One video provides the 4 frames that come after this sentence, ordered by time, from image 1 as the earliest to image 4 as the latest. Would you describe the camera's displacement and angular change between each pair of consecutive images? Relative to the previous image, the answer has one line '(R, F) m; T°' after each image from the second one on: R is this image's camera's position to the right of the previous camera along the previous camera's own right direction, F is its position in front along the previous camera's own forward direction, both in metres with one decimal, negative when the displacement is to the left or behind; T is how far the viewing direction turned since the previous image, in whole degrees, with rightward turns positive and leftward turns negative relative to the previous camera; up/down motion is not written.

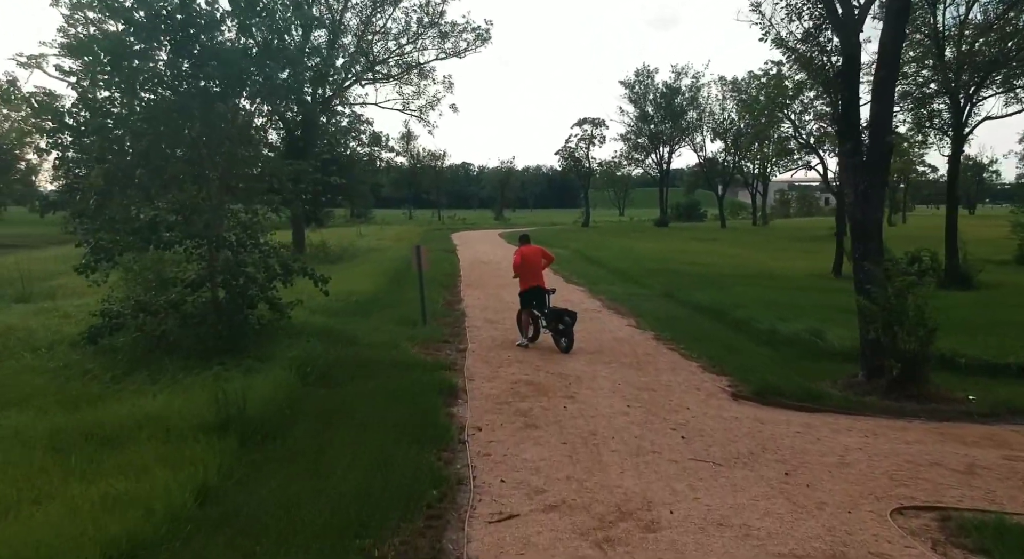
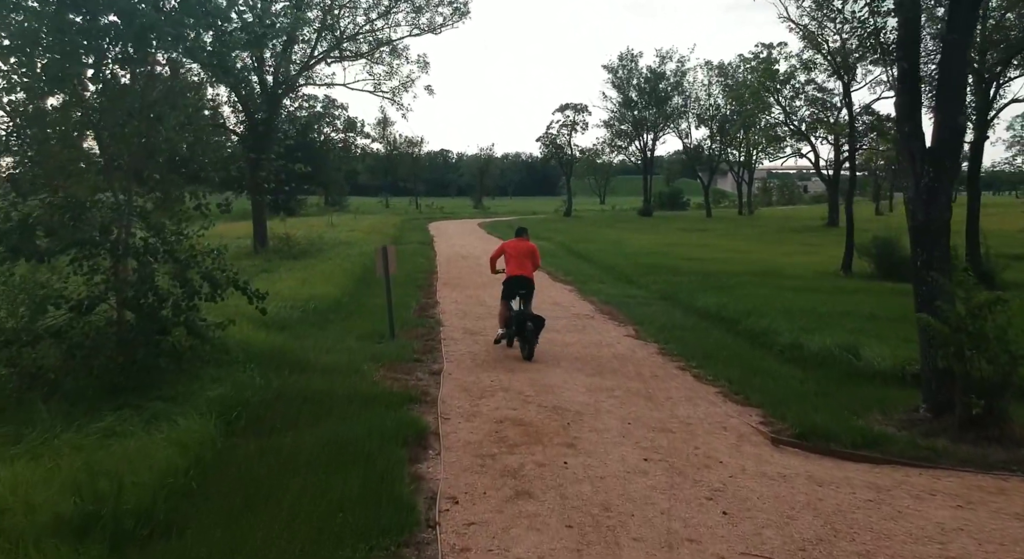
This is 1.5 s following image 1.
(0.0, +1.9) m; +2°
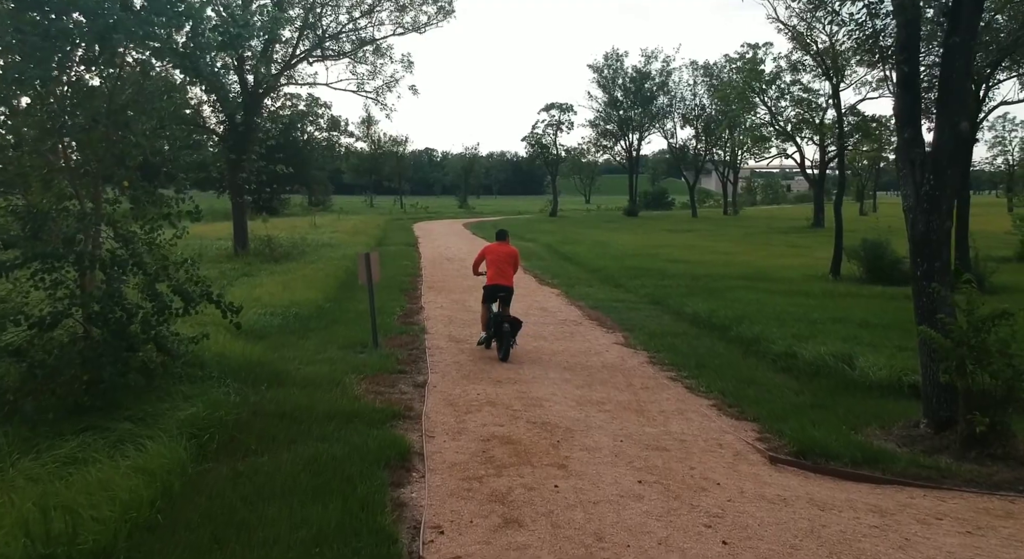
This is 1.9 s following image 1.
(0.0, +0.3) m; +1°
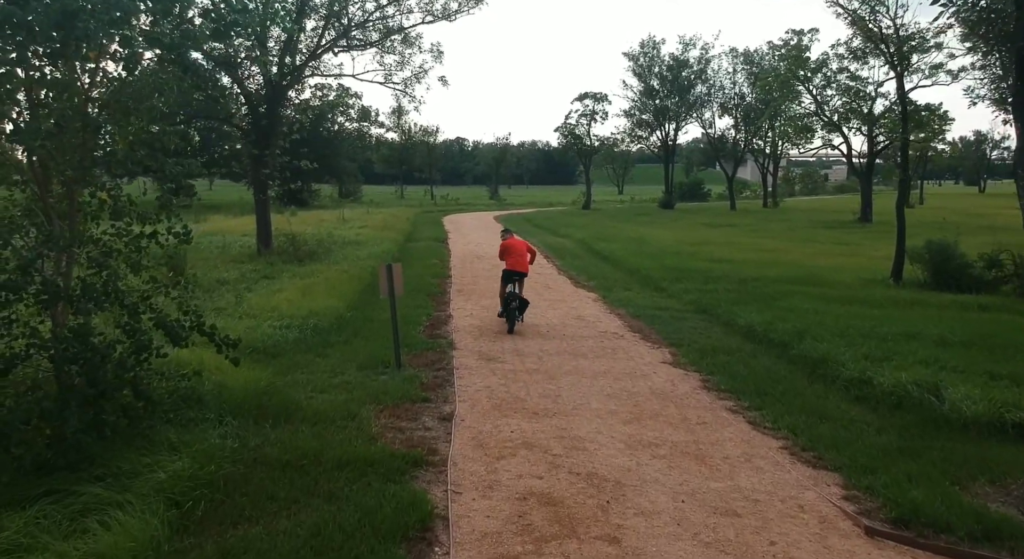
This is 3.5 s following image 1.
(-0.1, +1.1) m; -2°
